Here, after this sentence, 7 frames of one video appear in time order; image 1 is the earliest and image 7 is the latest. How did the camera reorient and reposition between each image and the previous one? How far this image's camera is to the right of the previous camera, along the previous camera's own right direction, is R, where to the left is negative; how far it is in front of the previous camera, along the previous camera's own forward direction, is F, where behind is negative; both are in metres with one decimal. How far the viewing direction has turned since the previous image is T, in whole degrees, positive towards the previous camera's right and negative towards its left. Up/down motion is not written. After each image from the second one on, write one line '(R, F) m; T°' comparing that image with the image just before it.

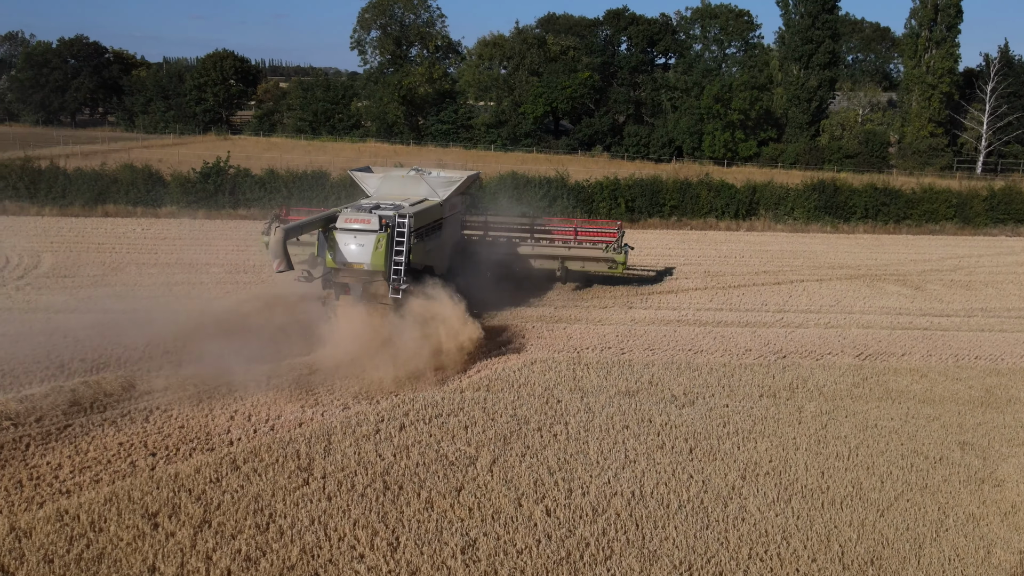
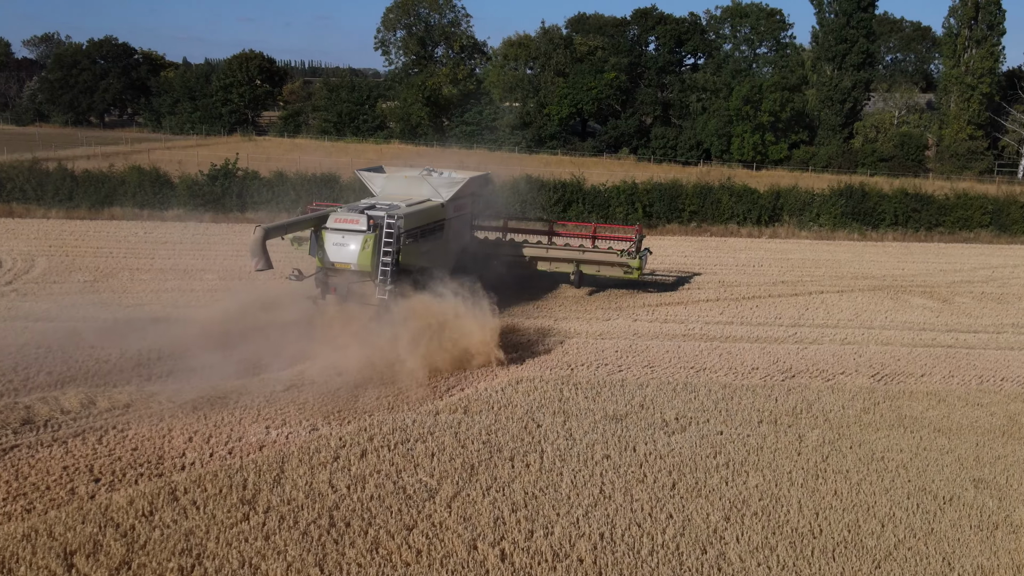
(+0.5, +0.7) m; -2°
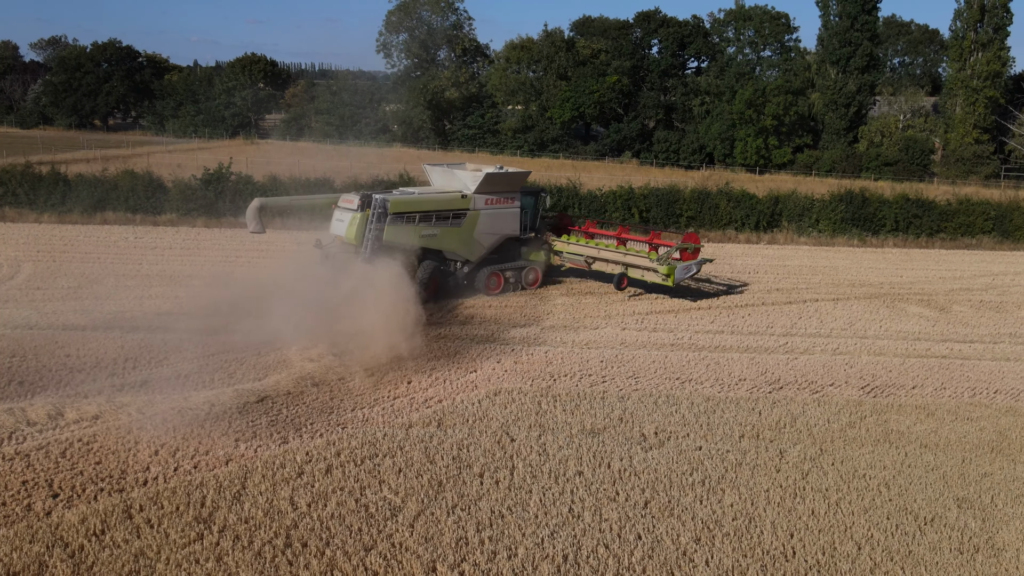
(+0.3, +0.2) m; -1°
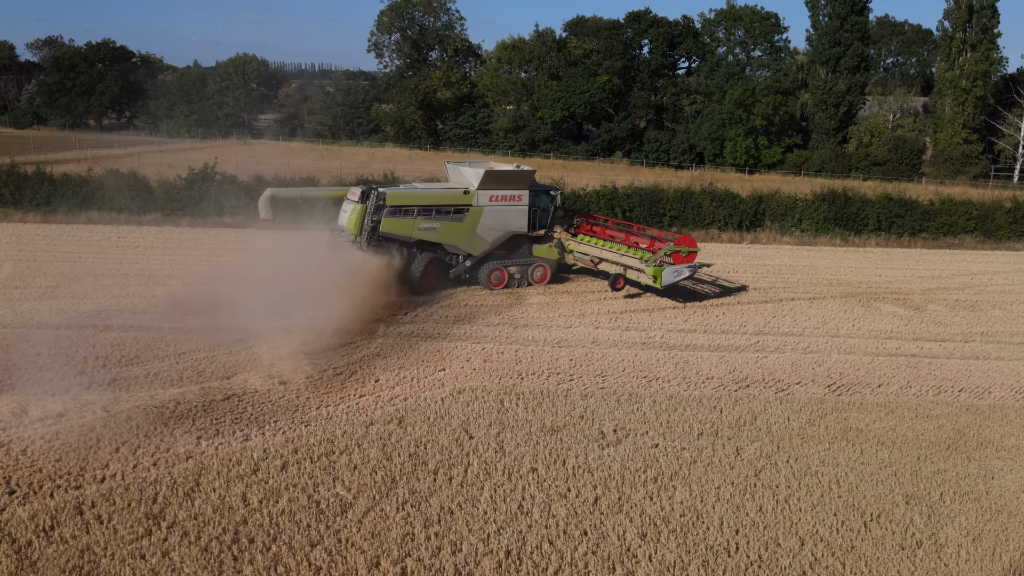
(+0.4, -0.1) m; 0°
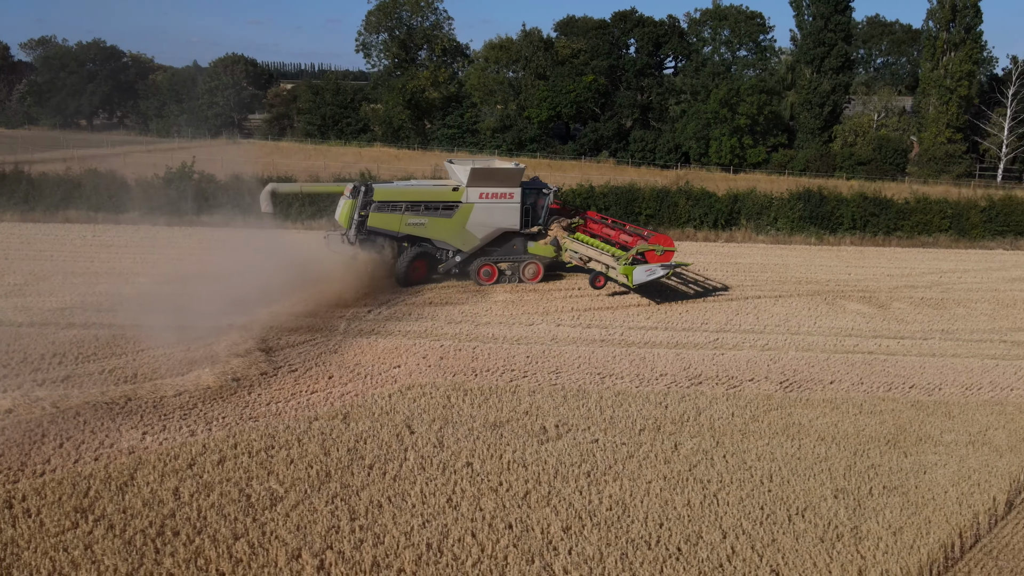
(+0.5, -0.1) m; 0°
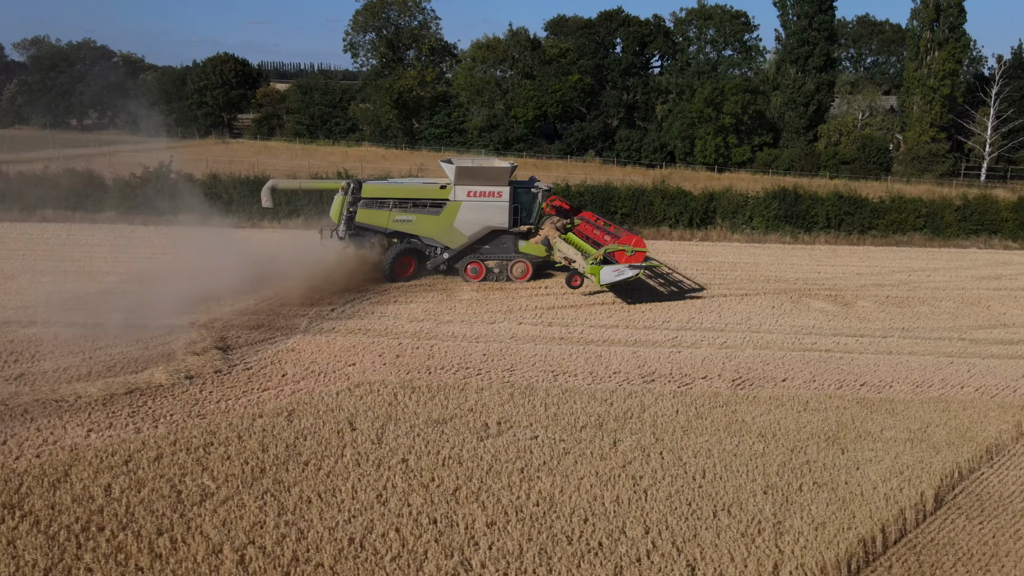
(+0.5, -0.1) m; 0°
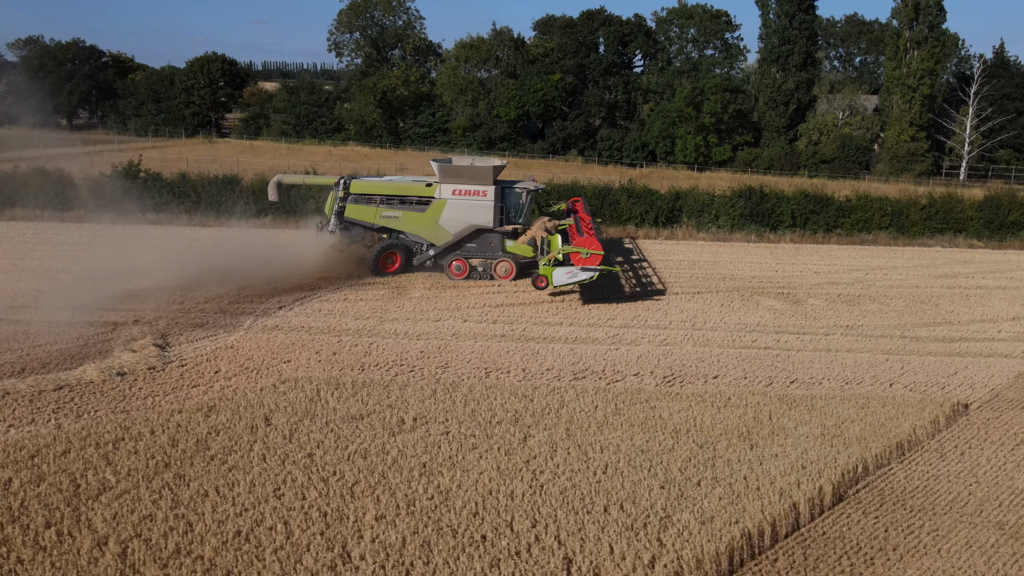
(+0.8, -0.1) m; 0°
